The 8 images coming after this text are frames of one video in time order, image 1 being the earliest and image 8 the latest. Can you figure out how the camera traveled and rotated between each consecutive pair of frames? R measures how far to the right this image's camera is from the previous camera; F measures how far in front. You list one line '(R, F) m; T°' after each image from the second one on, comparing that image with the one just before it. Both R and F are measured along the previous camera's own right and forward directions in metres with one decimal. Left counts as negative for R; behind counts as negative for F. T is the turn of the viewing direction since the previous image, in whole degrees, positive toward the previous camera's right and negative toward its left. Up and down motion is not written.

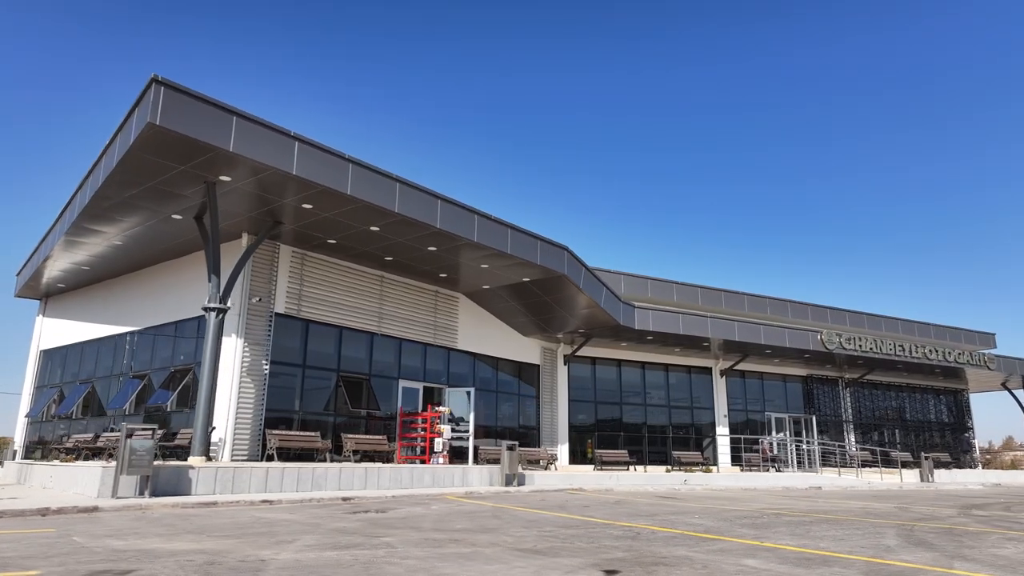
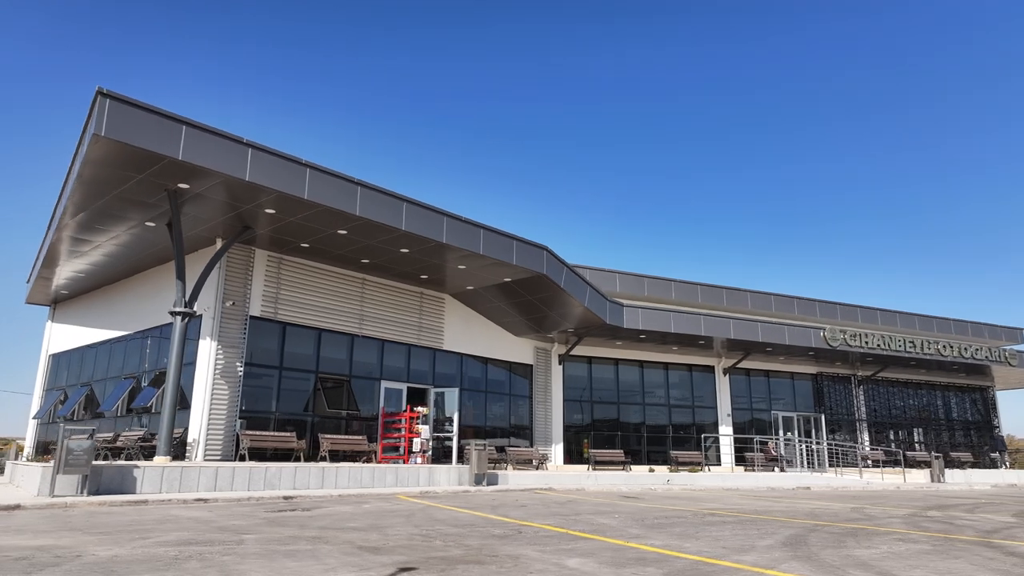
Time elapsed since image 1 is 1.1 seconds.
(+1.7, 0.0) m; -3°
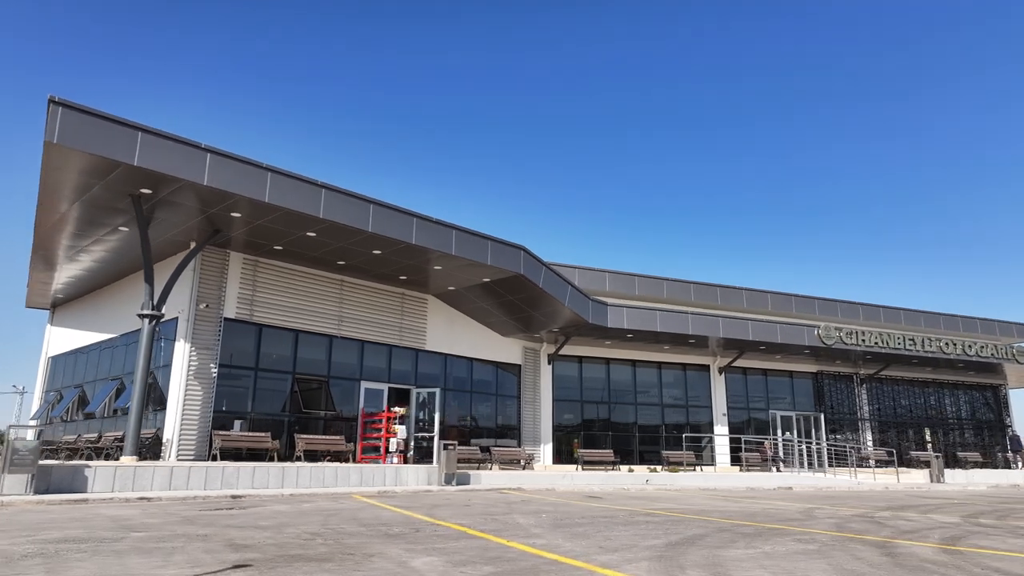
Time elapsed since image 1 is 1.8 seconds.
(+1.3, 0.0) m; -2°
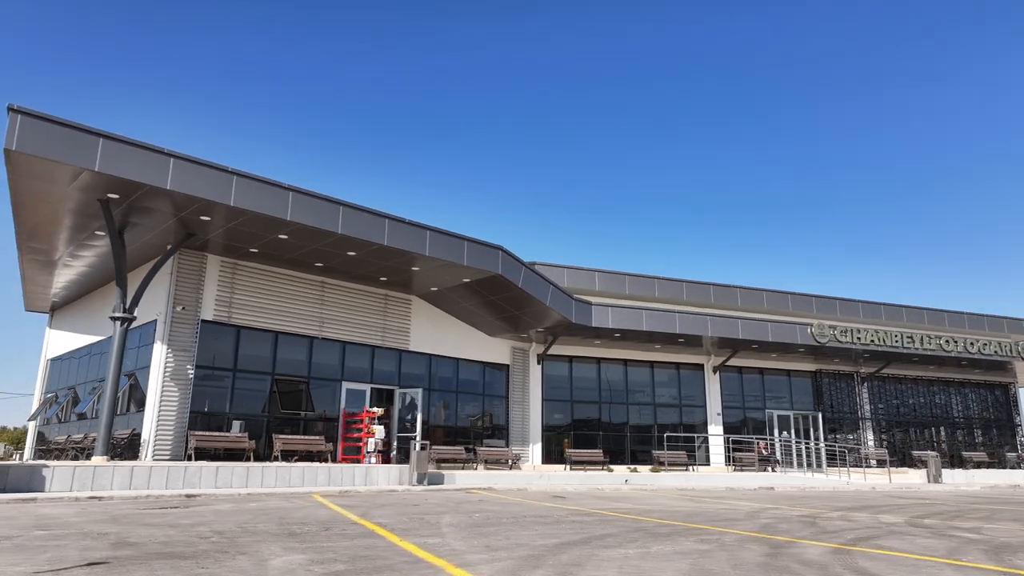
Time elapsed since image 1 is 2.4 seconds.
(+1.2, 0.0) m; -2°
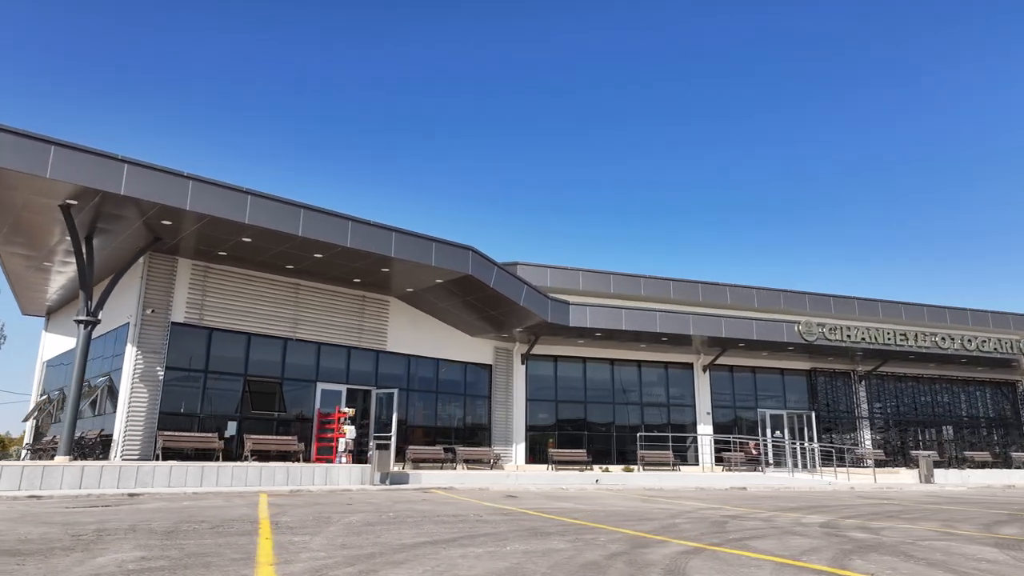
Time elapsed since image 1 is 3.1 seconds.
(+1.5, 0.0) m; -2°
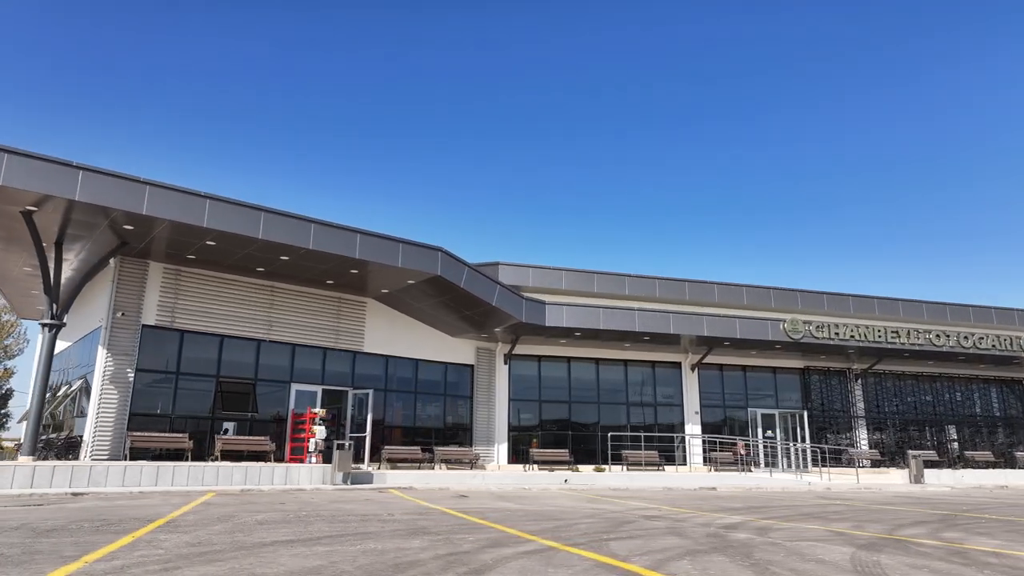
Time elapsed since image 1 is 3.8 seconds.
(+1.6, 0.0) m; -2°
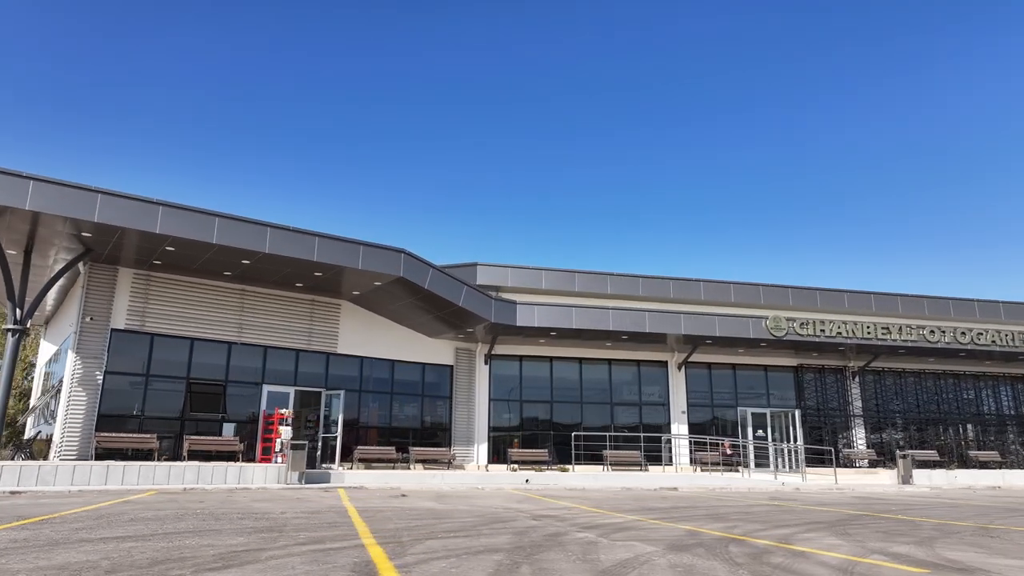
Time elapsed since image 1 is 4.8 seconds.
(+2.1, 0.0) m; -3°
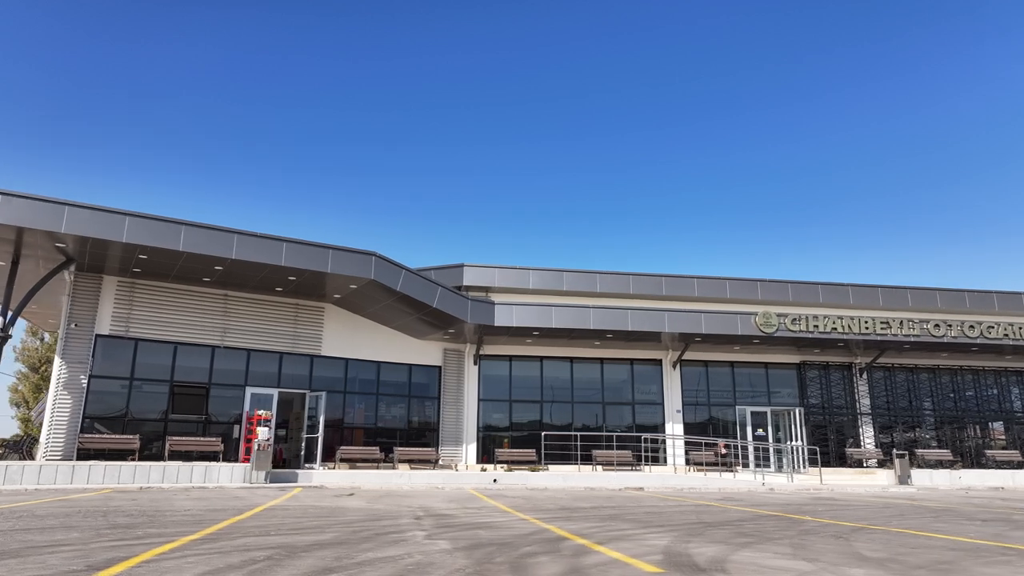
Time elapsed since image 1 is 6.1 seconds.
(+2.3, +0.1) m; -4°
